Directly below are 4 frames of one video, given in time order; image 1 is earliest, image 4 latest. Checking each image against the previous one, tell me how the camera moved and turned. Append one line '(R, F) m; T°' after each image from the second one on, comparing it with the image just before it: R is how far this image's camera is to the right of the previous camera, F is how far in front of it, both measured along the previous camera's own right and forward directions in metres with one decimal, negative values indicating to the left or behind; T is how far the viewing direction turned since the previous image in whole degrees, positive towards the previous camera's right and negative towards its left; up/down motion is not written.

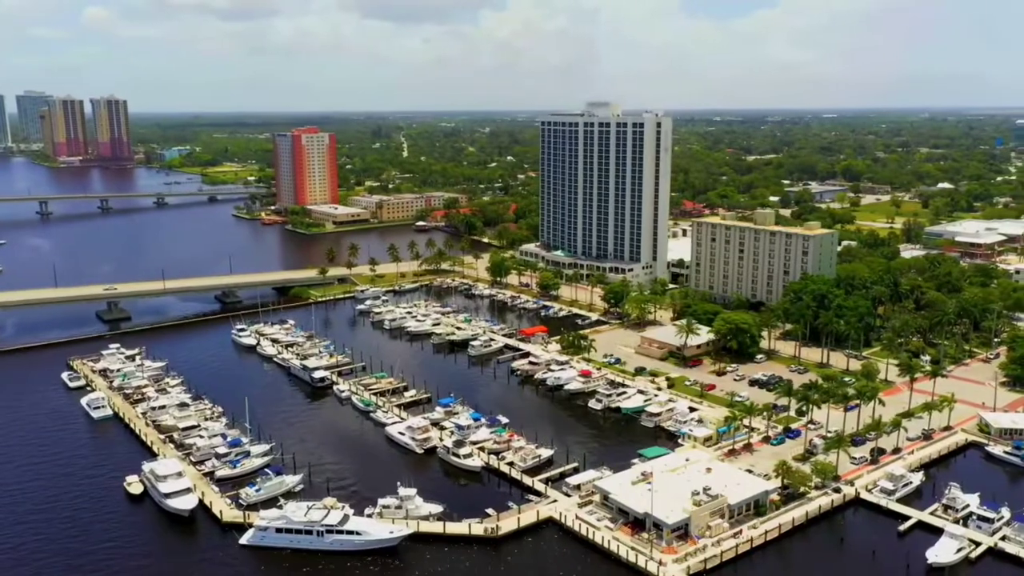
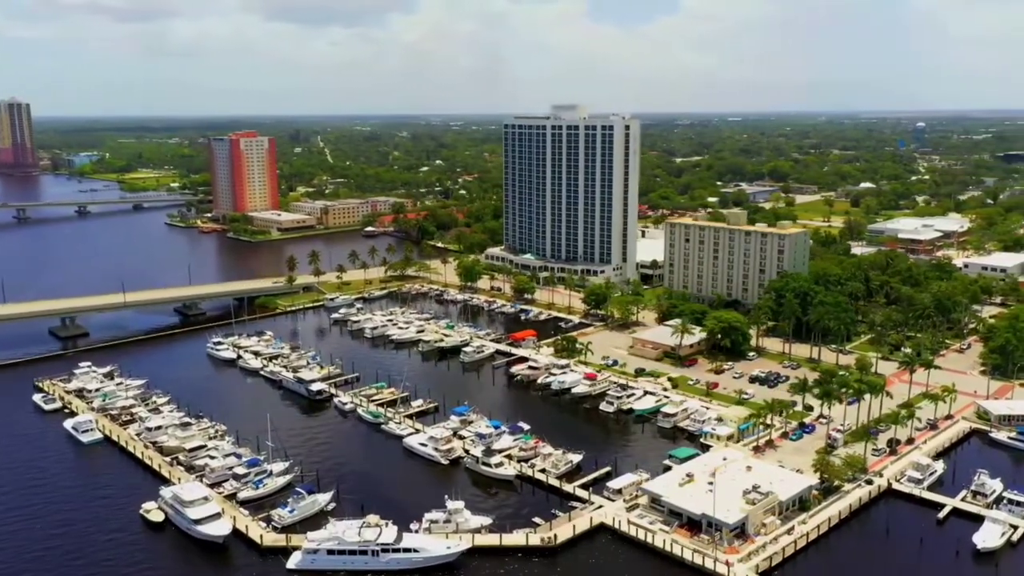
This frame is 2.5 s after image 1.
(-5.3, +0.9) m; +6°
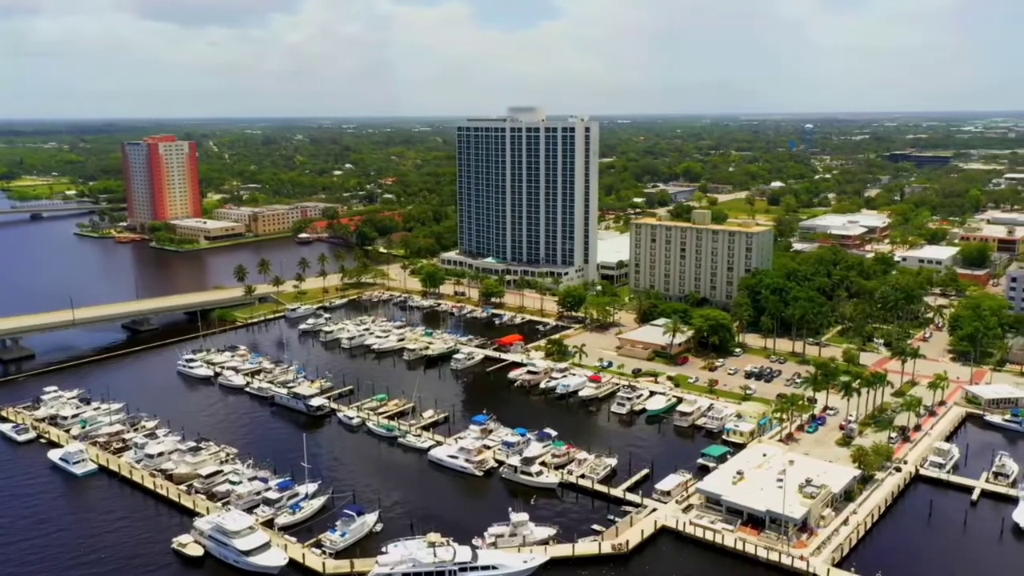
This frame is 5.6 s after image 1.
(-6.4, +1.1) m; +7°
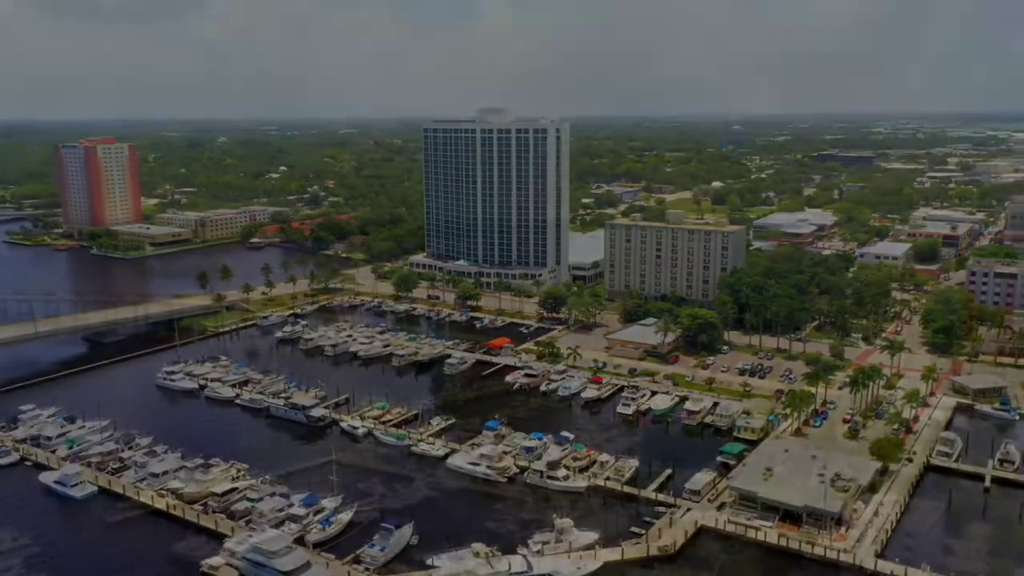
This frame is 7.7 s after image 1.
(-4.4, +0.6) m; +5°
